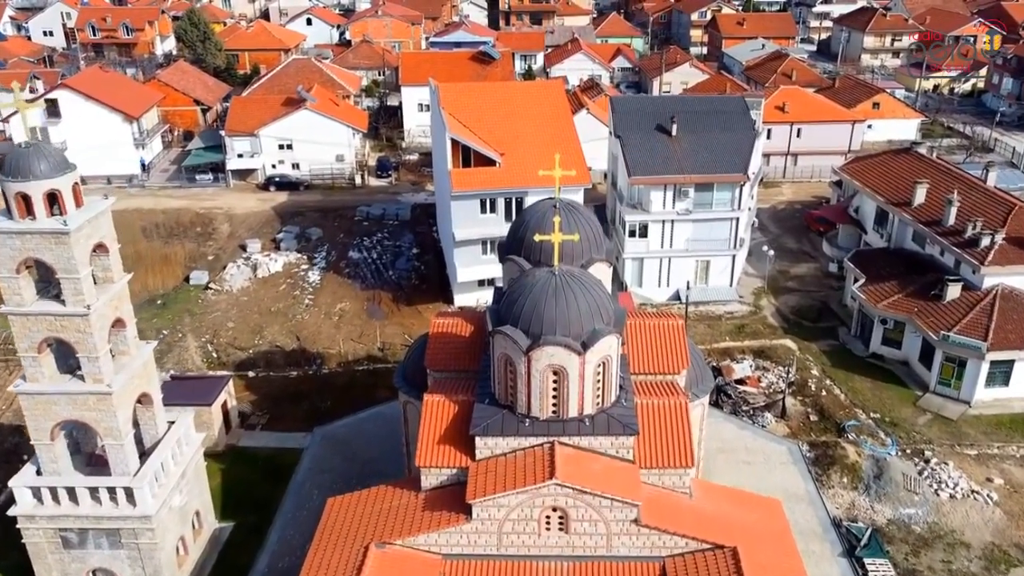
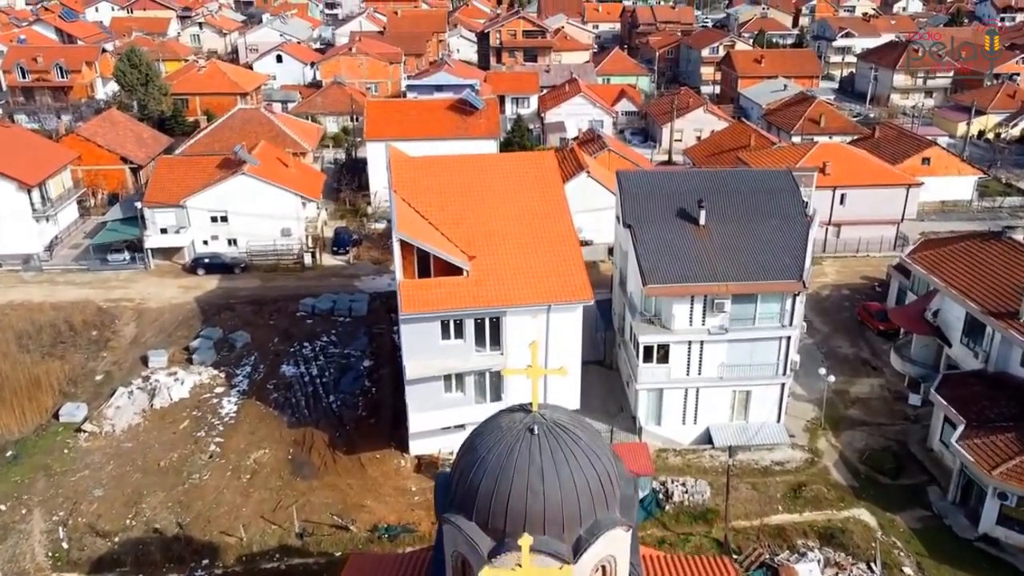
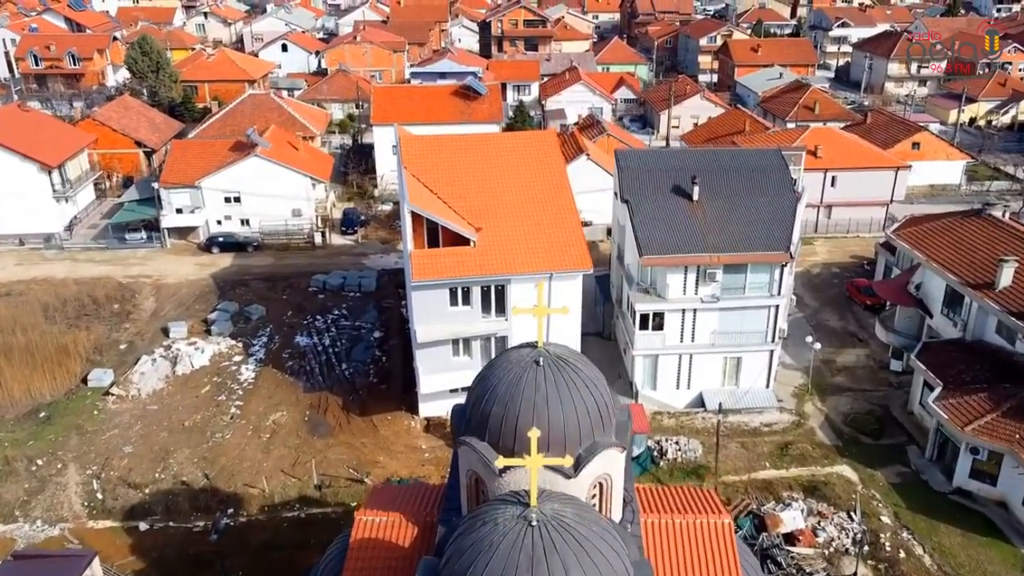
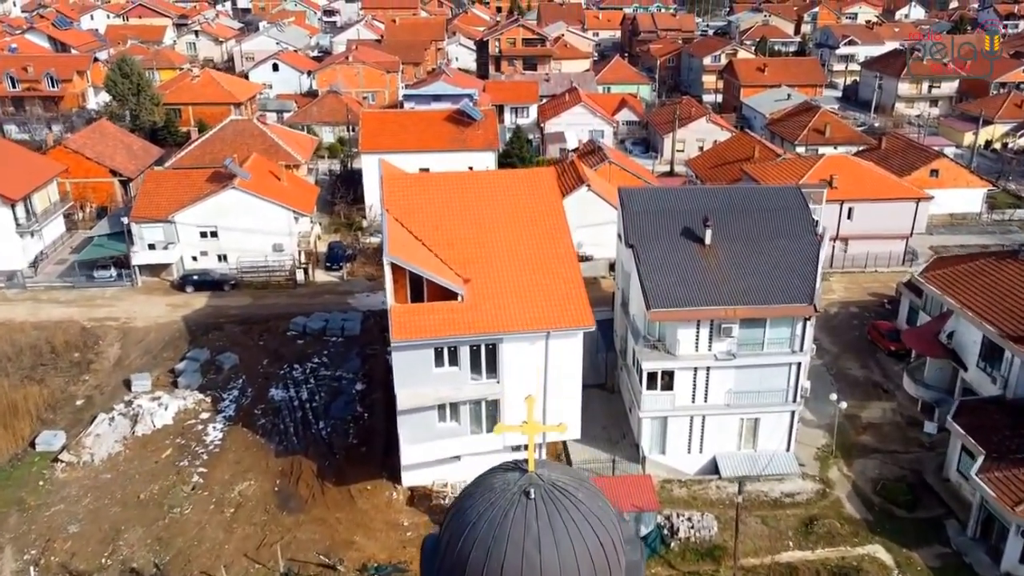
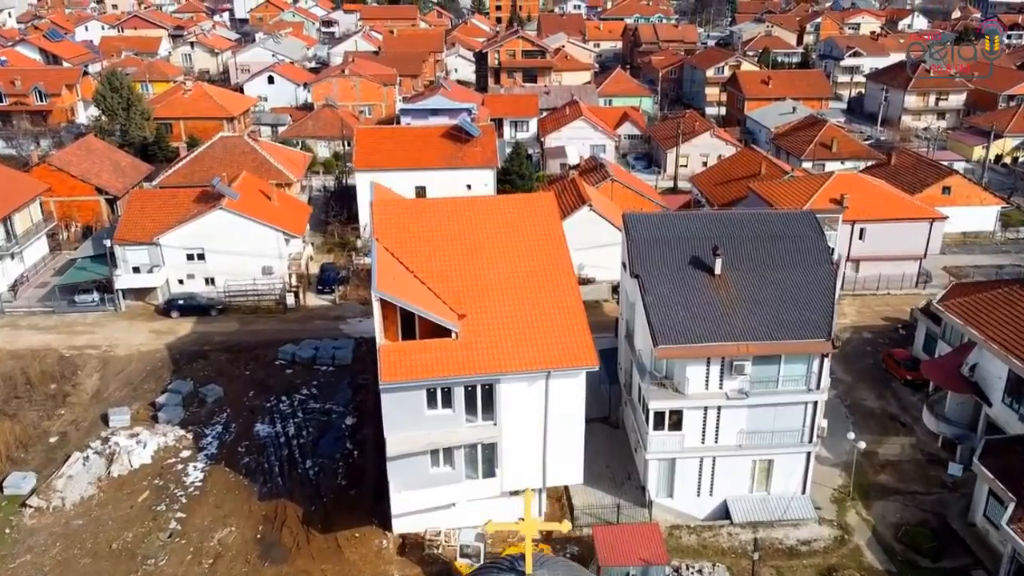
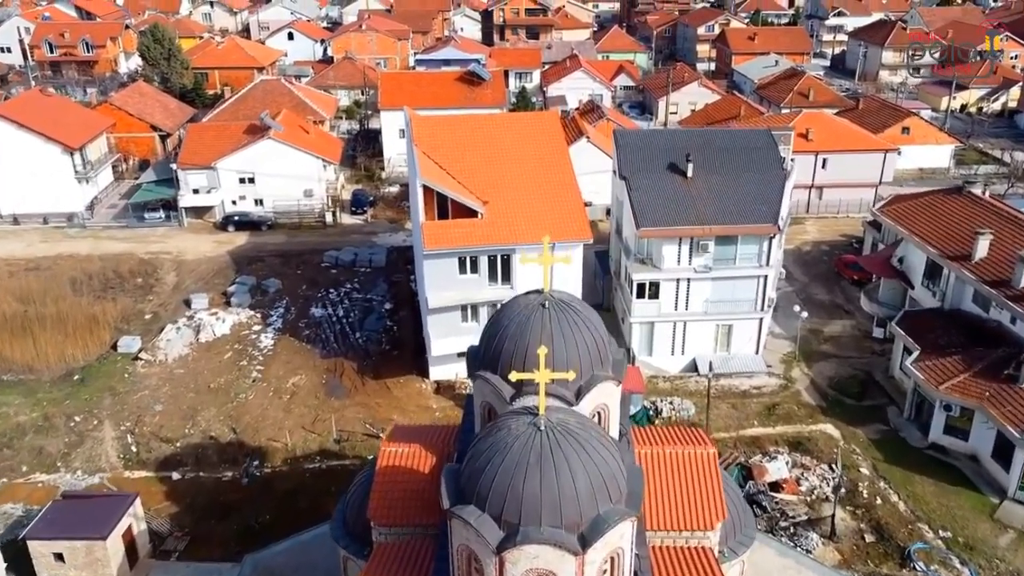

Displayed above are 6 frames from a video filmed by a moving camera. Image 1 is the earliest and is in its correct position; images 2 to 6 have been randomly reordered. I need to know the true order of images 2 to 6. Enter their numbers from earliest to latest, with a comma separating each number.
6, 3, 2, 4, 5
